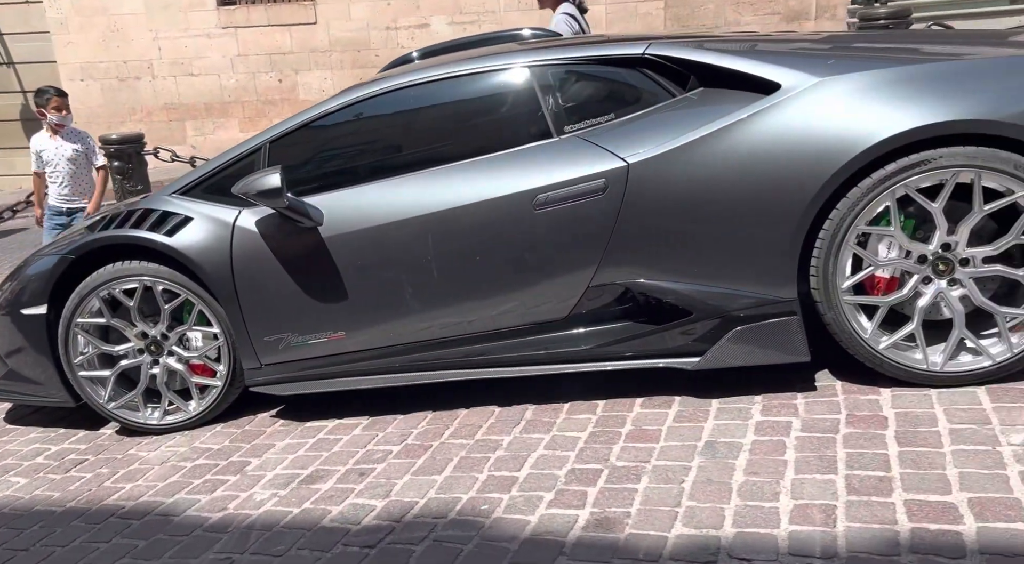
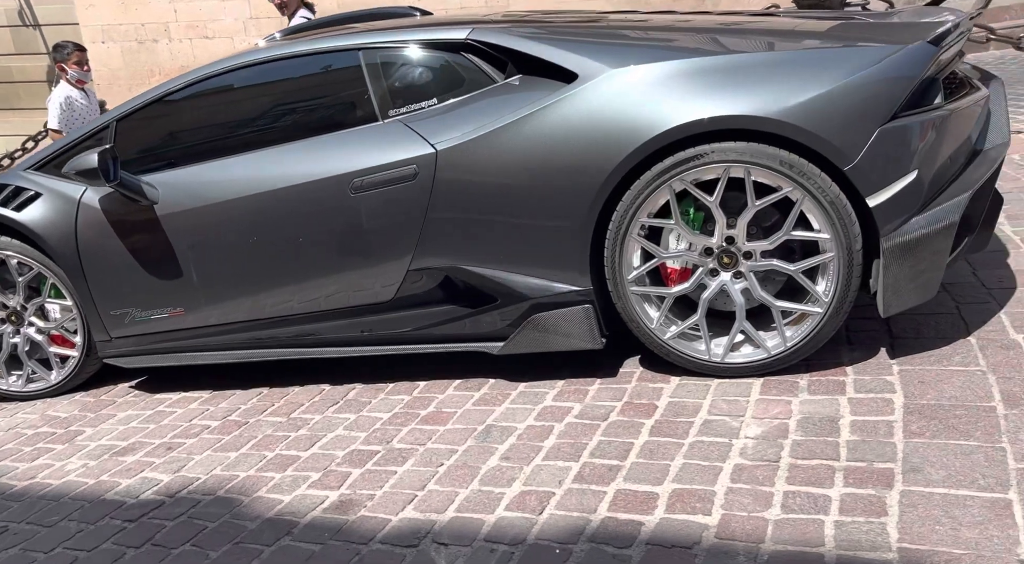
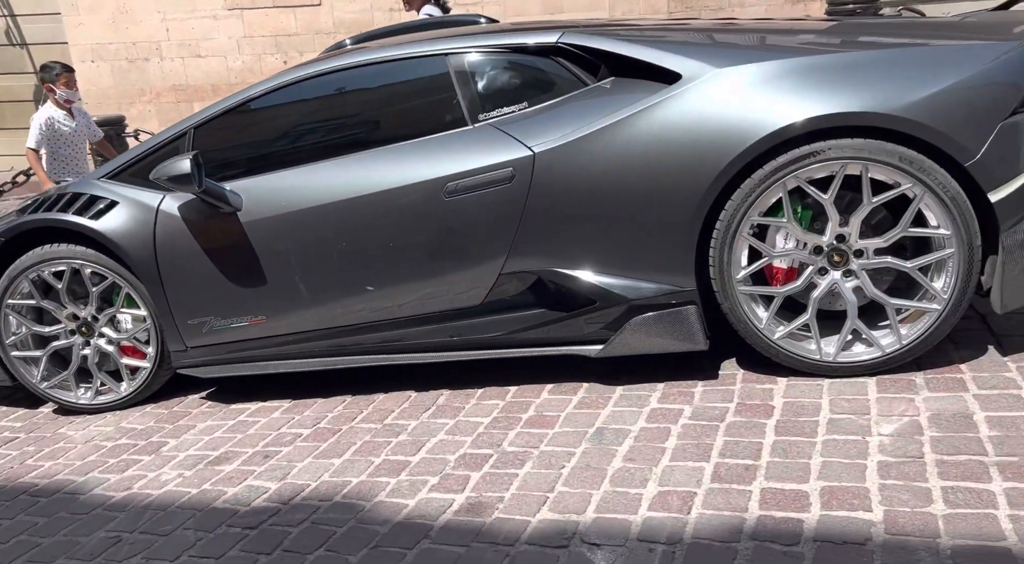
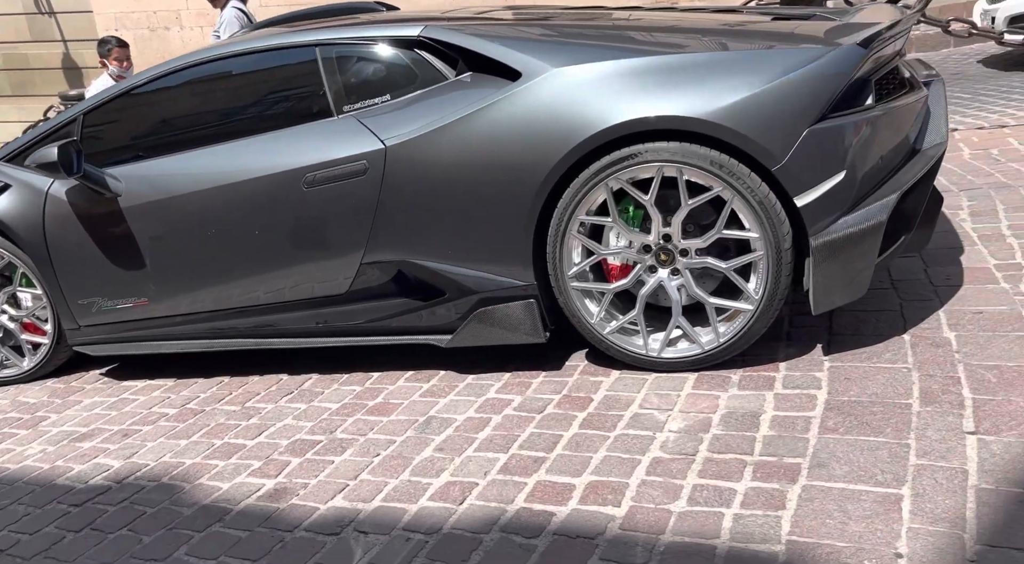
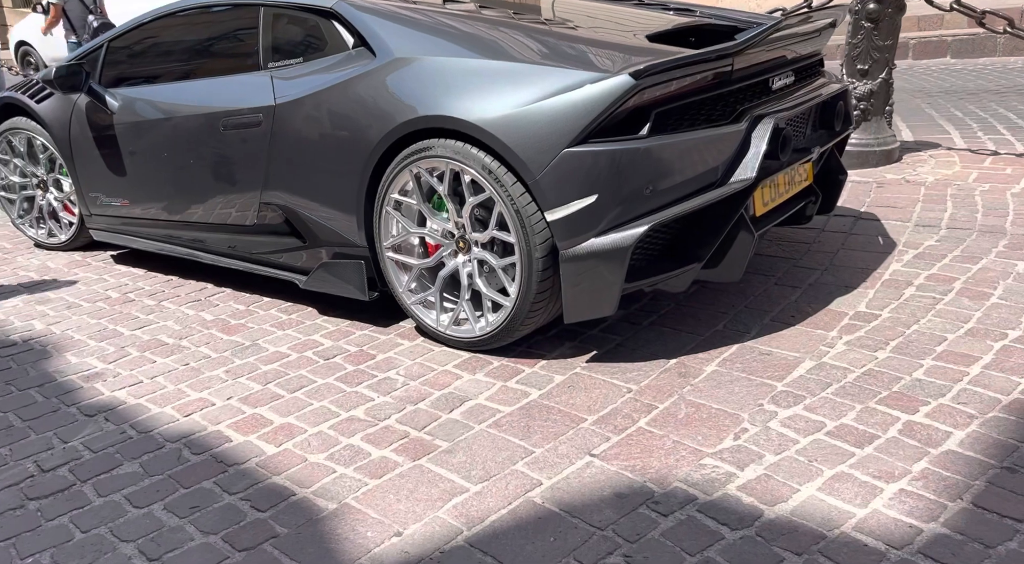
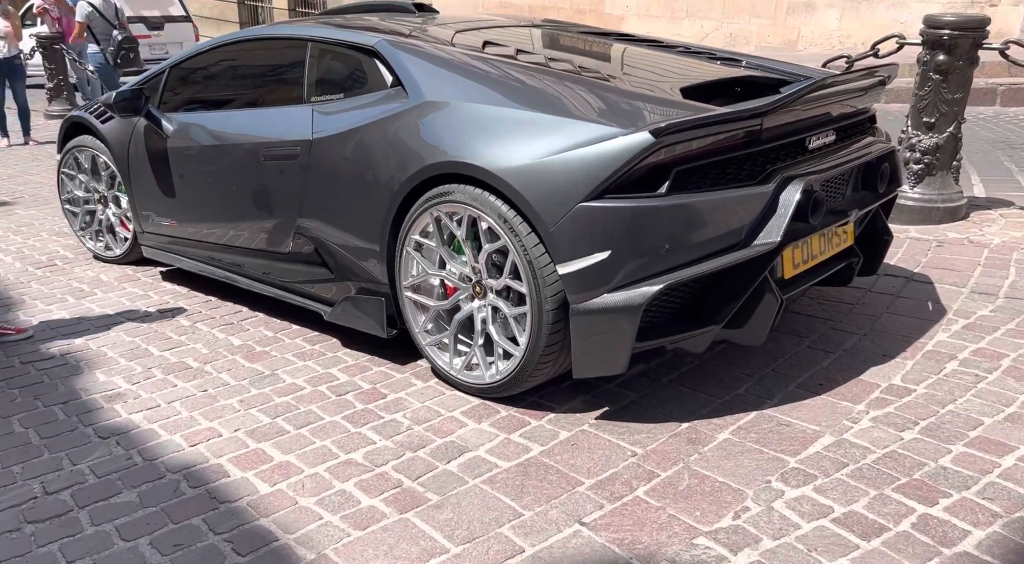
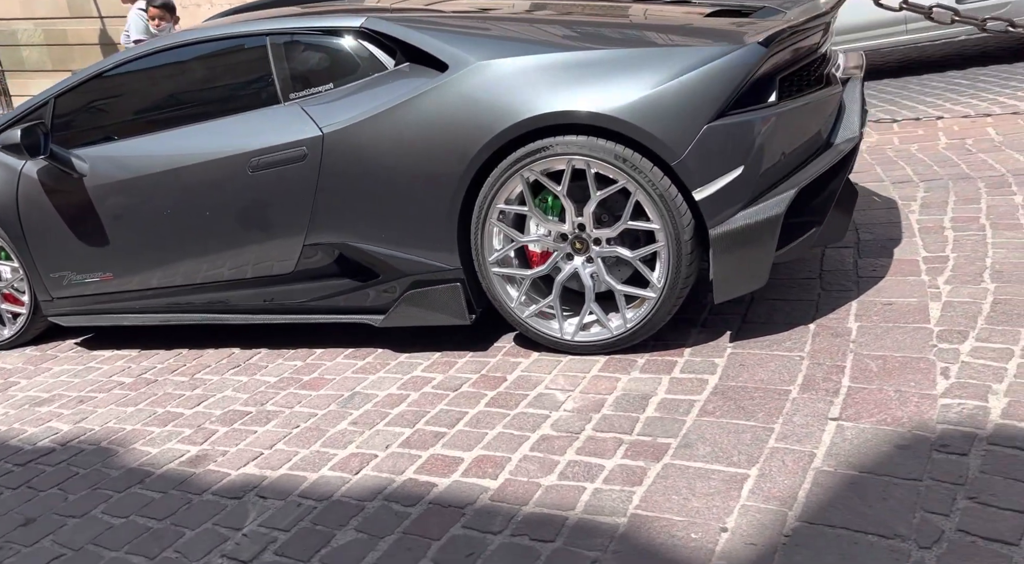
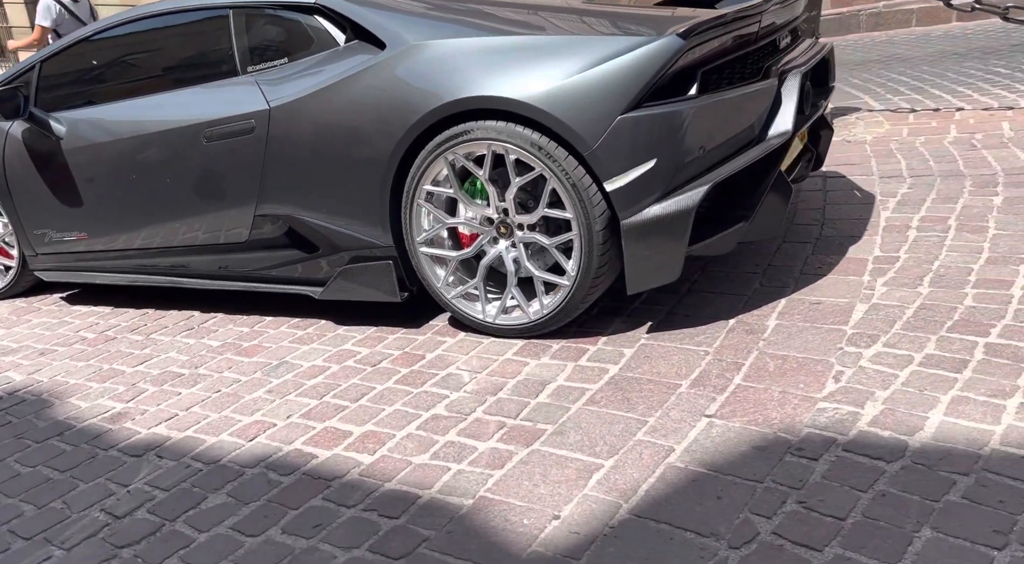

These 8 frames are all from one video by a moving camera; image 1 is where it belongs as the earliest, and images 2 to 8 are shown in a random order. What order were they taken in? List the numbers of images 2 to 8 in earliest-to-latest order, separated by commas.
3, 2, 4, 7, 8, 5, 6
